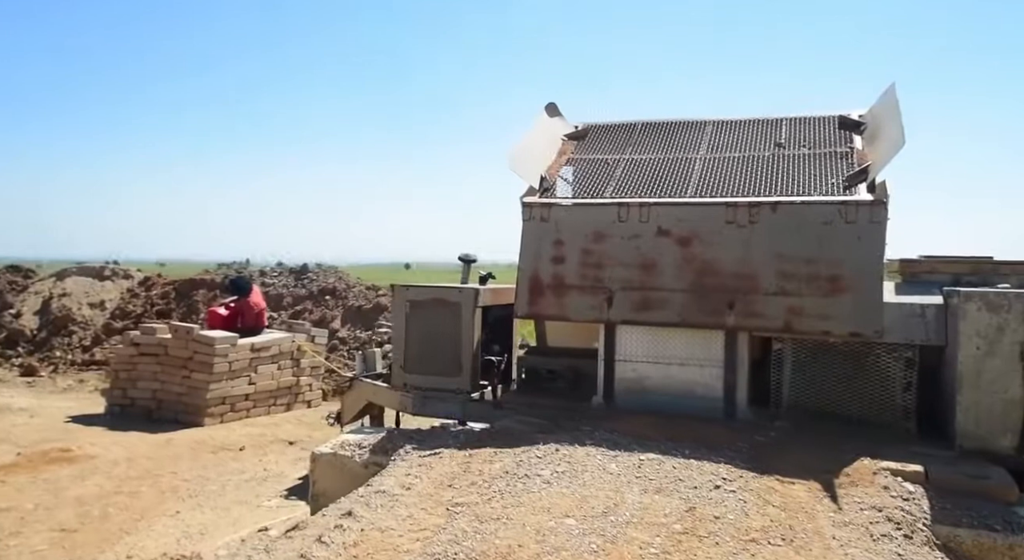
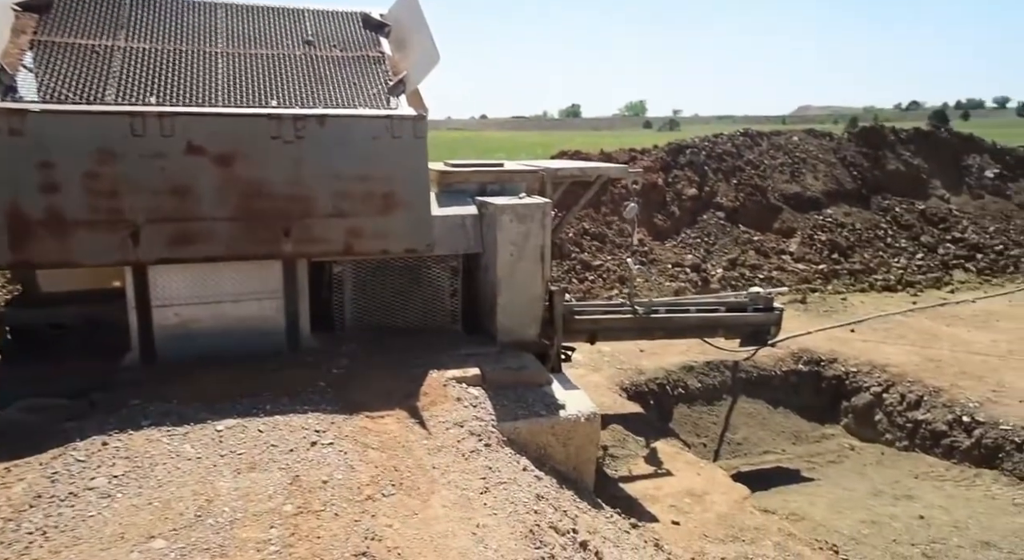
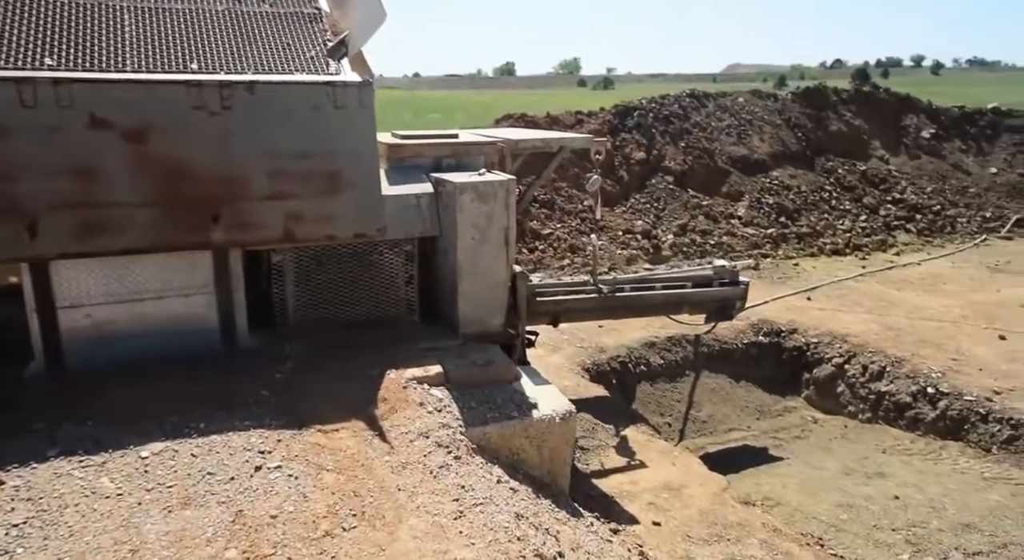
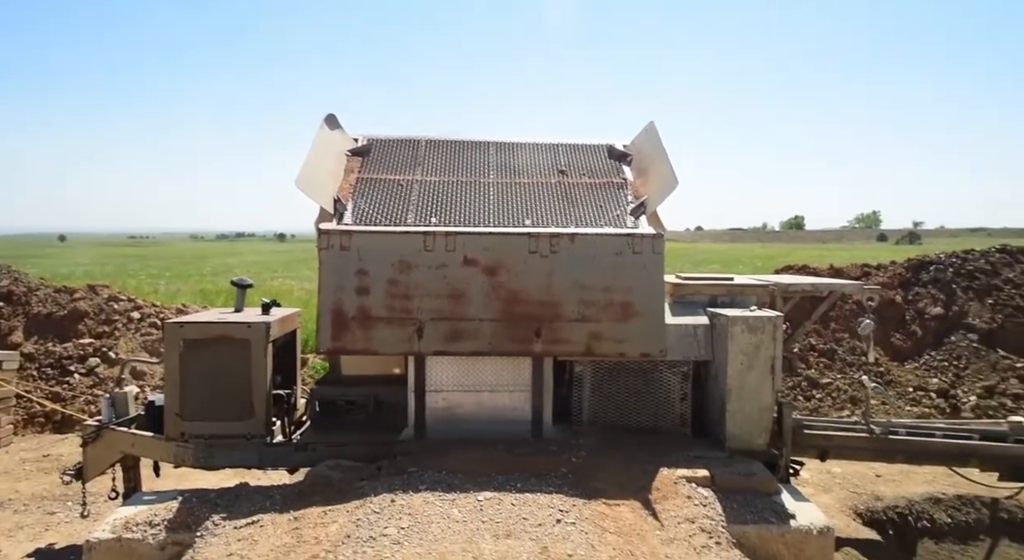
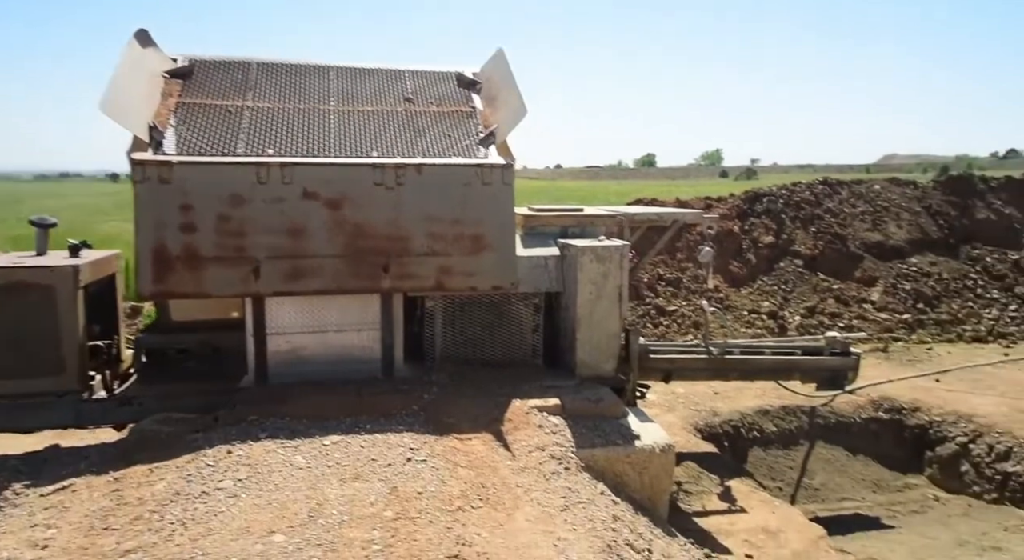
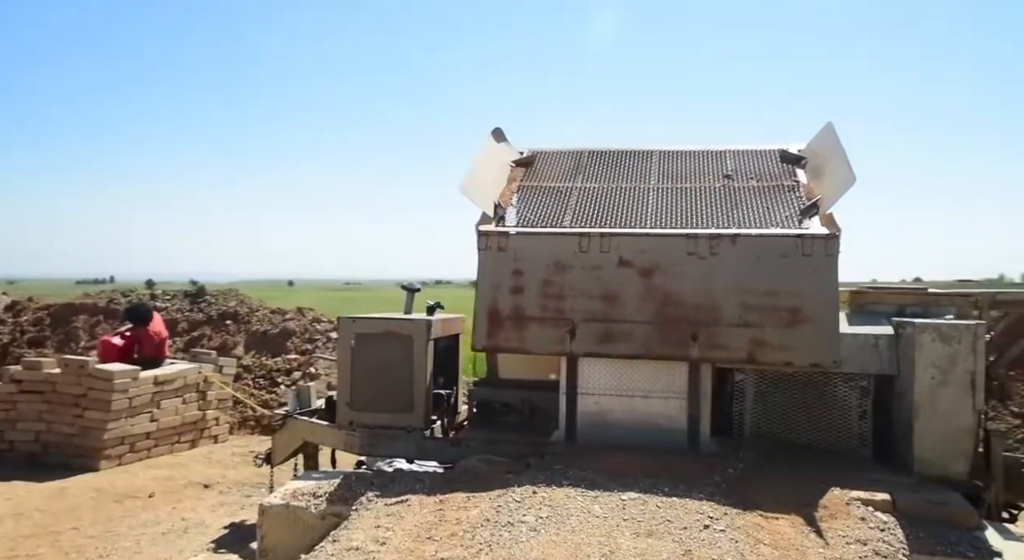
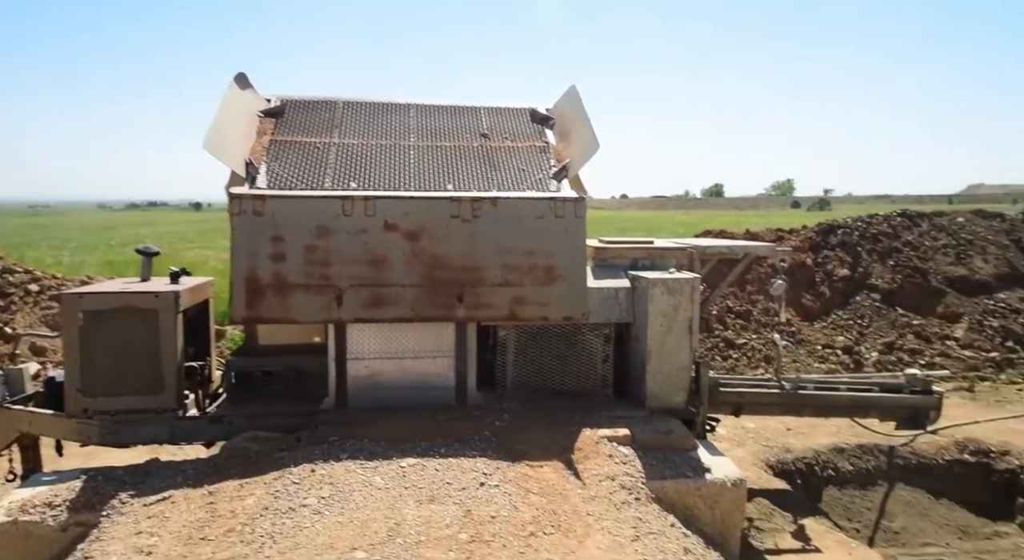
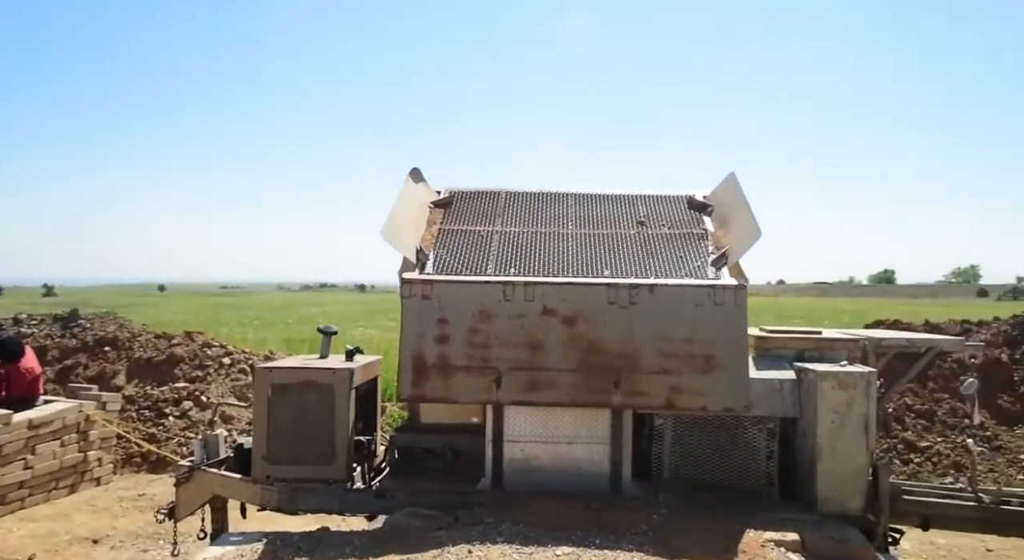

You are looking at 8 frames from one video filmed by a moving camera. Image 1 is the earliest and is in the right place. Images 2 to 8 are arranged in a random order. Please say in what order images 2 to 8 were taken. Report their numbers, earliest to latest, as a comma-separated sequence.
6, 8, 4, 7, 5, 2, 3
